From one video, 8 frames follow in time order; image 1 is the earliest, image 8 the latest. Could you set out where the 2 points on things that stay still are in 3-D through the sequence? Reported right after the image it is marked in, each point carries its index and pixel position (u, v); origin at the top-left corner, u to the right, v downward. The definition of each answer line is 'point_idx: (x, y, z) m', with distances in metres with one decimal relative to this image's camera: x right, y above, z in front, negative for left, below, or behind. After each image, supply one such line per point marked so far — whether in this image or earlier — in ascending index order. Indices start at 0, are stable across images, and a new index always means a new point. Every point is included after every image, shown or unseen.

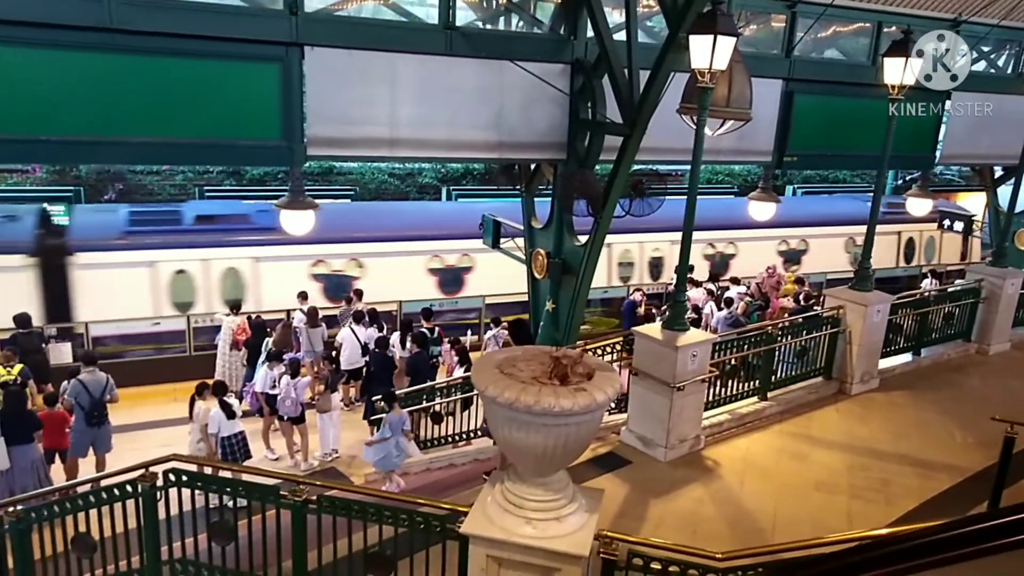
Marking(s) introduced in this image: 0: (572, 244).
0: (+0.7, +0.6, +8.8) m
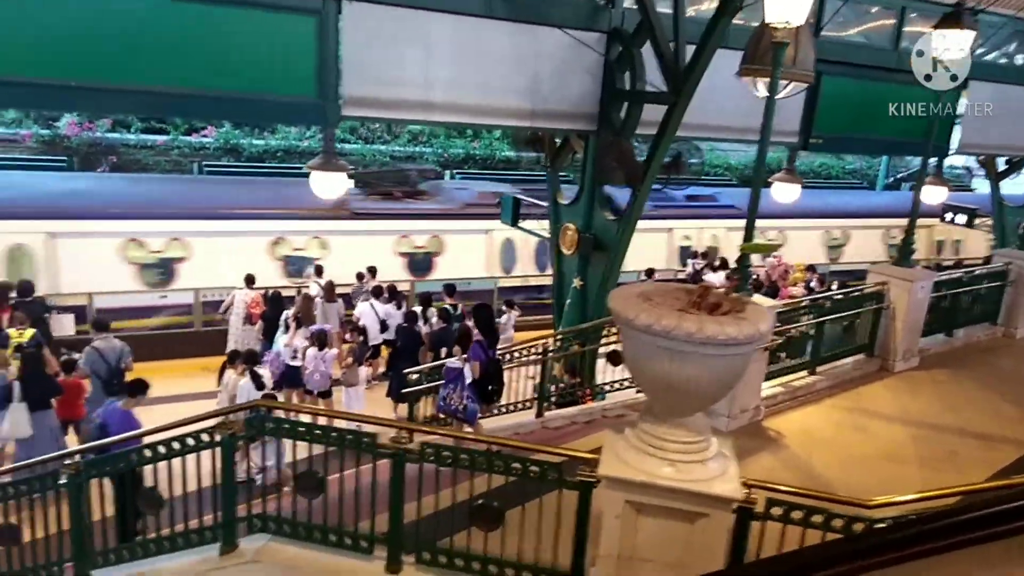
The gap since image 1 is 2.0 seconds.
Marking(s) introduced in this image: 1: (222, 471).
0: (+1.1, +0.8, +8.6) m
1: (-1.5, -0.9, +3.8) m
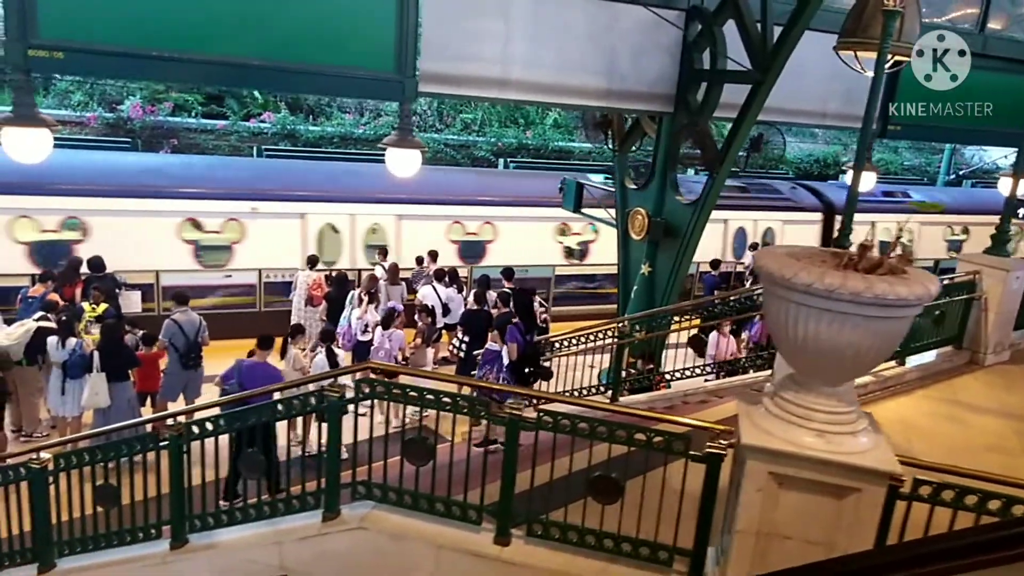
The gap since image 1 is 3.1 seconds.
0: (+1.9, +1.0, +8.4) m
1: (-0.9, -0.7, +3.7) m
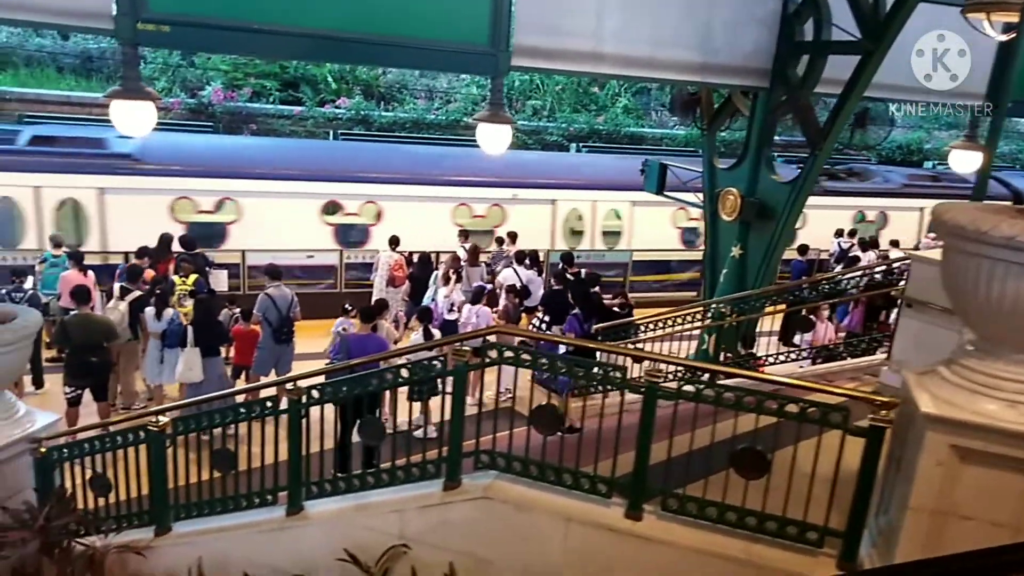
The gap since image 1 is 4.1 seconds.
0: (+2.8, +1.2, +8.1) m
1: (-0.3, -0.5, +3.6) m
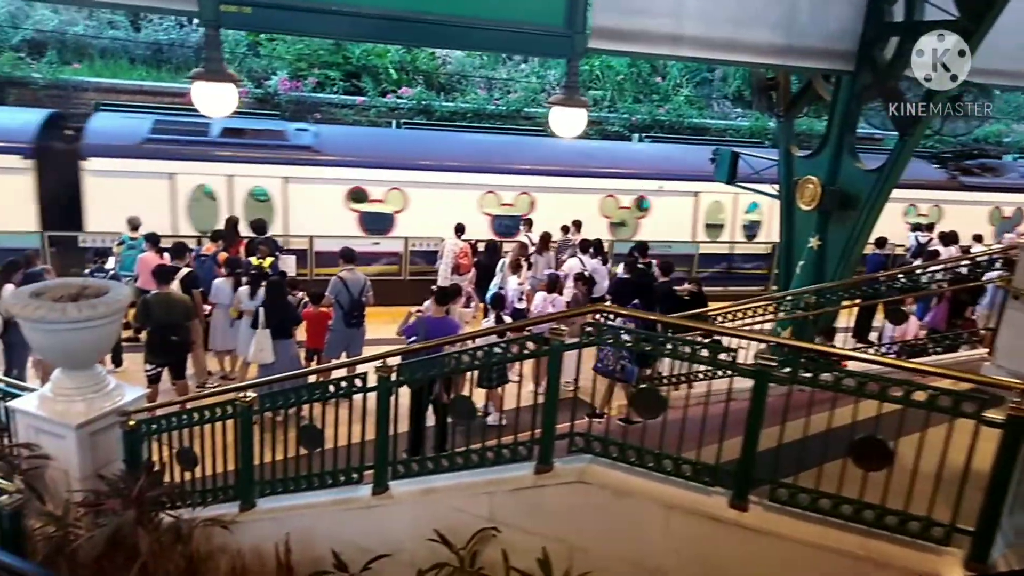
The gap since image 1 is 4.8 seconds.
0: (+3.6, +1.3, +7.8) m
1: (+0.2, -0.4, +3.5) m
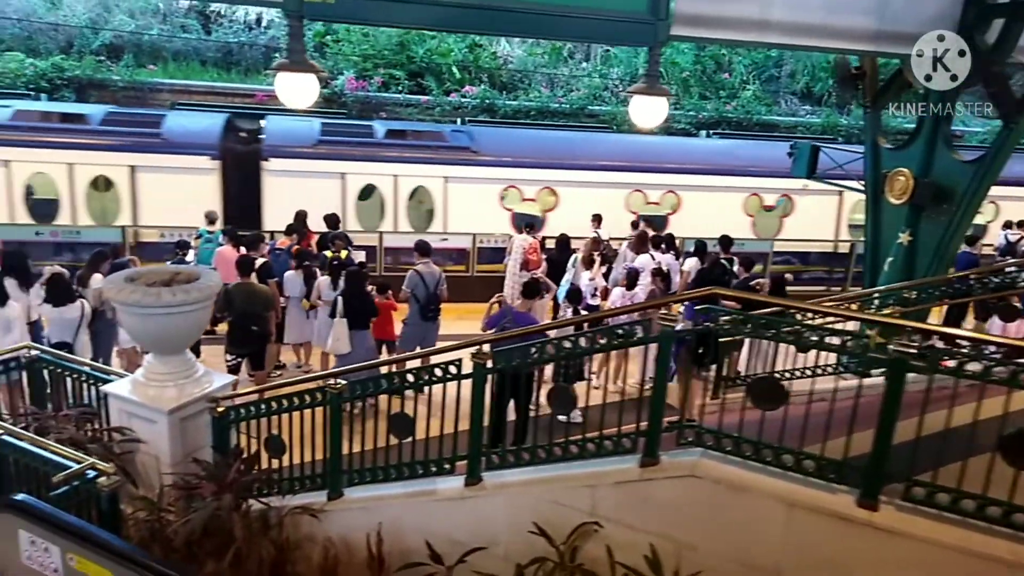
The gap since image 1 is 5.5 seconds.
0: (+4.4, +1.3, +7.4) m
1: (+0.7, -0.4, +3.3) m
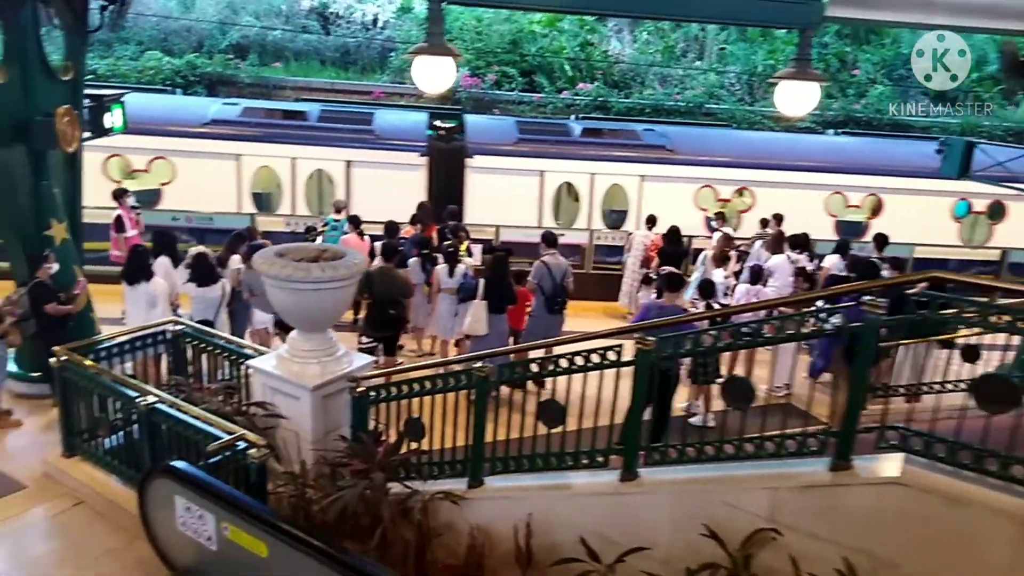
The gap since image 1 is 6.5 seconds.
0: (+5.6, +1.2, +6.6) m
1: (+1.4, -0.3, +3.0) m
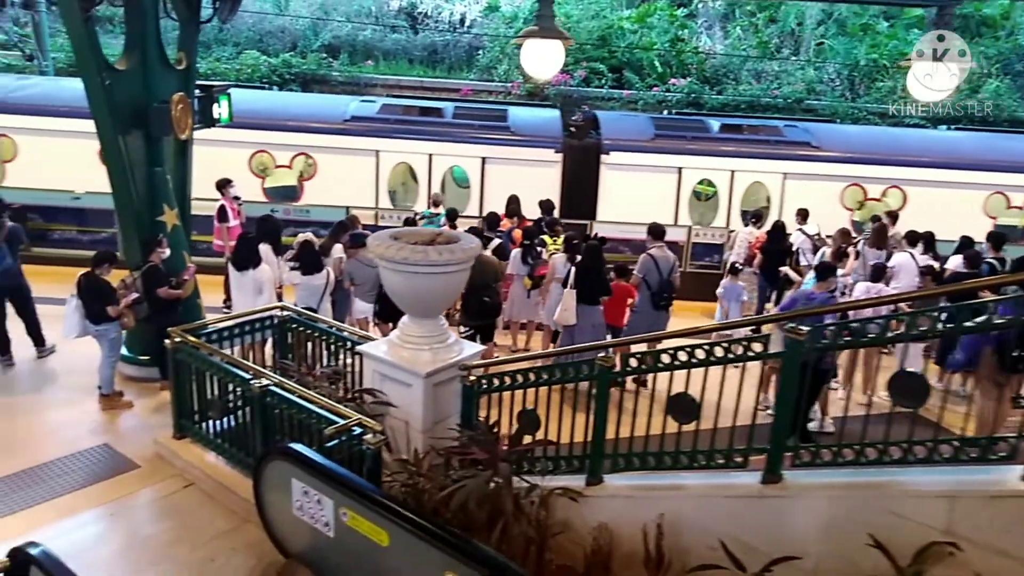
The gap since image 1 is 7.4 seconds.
0: (+6.5, +1.1, +5.8) m
1: (+1.9, -0.2, +2.6) m
